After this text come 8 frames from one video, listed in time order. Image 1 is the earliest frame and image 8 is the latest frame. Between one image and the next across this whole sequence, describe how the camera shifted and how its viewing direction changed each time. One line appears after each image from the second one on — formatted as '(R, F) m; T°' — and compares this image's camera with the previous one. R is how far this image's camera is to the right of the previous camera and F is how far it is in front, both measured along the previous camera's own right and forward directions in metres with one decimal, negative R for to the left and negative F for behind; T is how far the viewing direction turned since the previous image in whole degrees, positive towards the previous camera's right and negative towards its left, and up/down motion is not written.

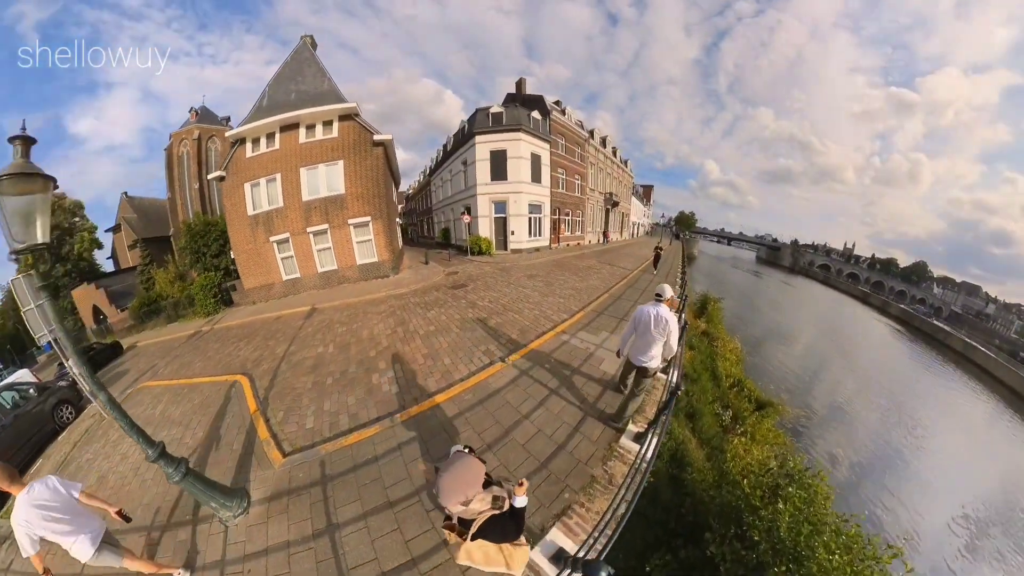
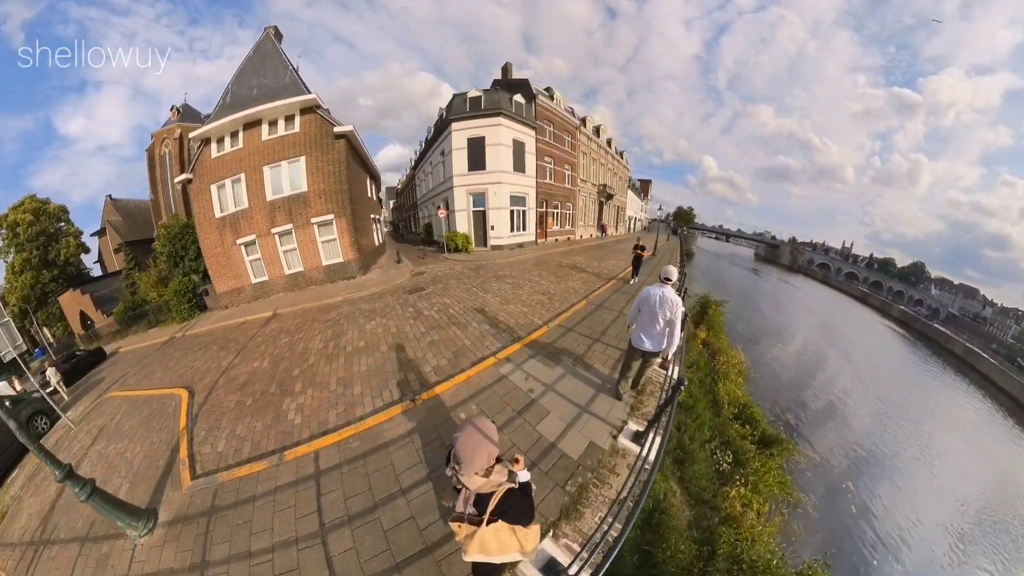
(+0.4, +0.8) m; 0°
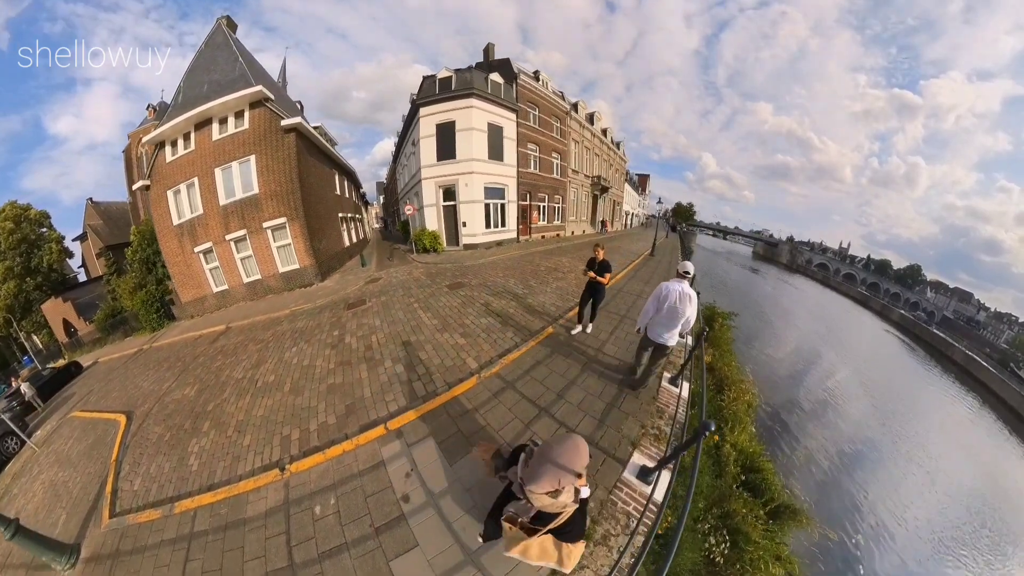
(+0.4, +0.9) m; 0°
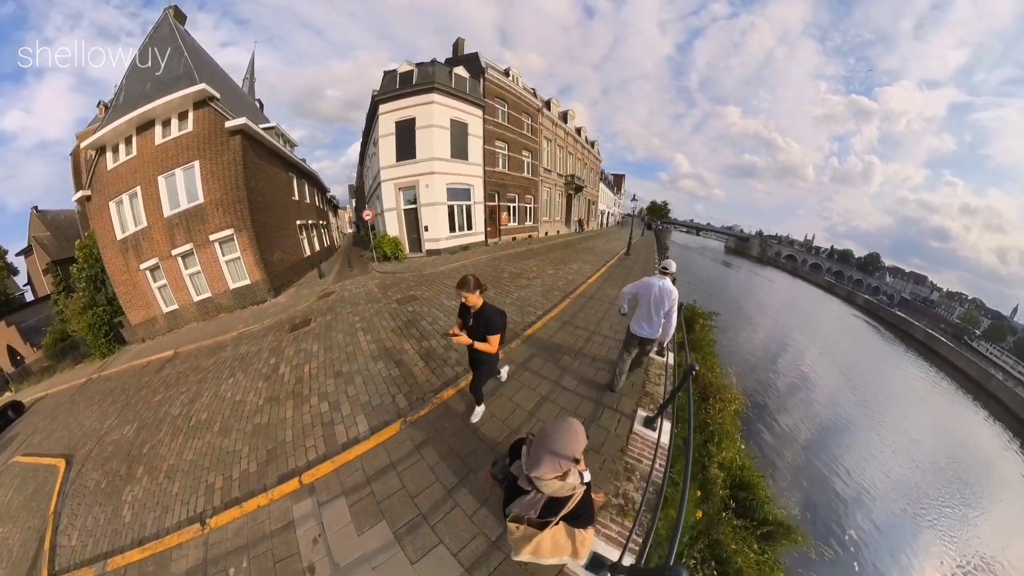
(+0.2, +0.3) m; +3°
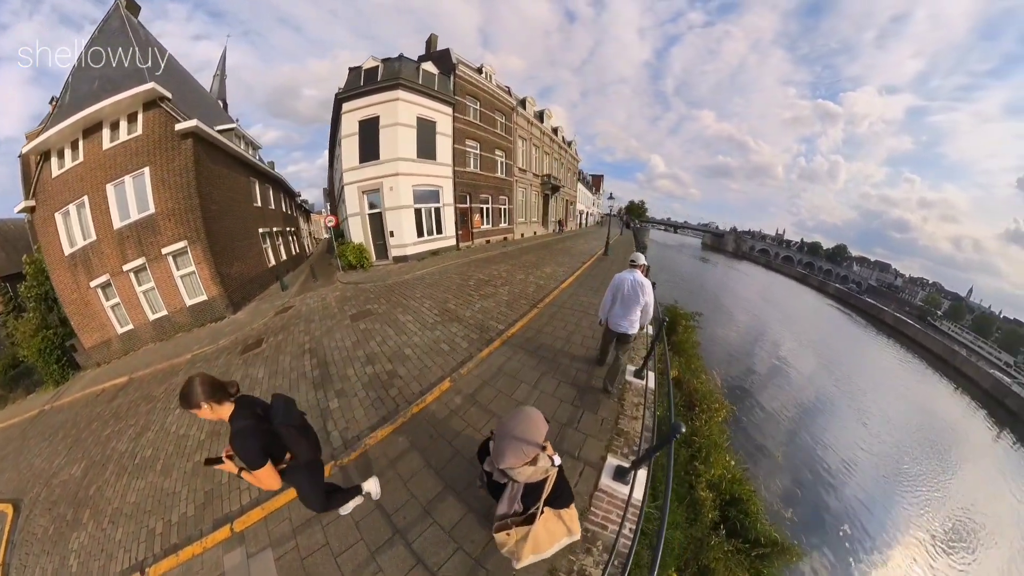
(+0.2, +0.3) m; +2°
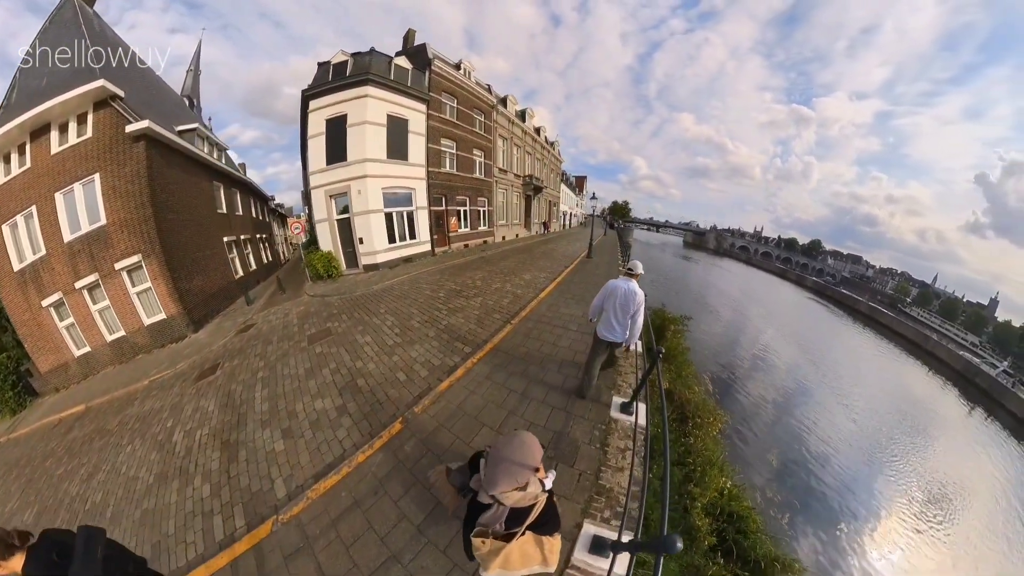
(+0.1, +0.3) m; +2°
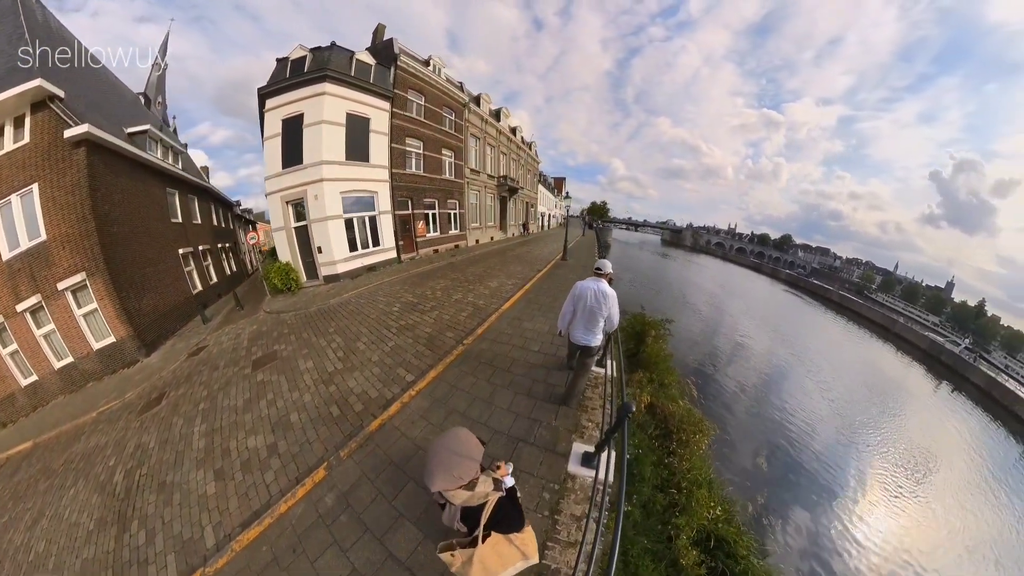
(+0.2, +0.3) m; +2°
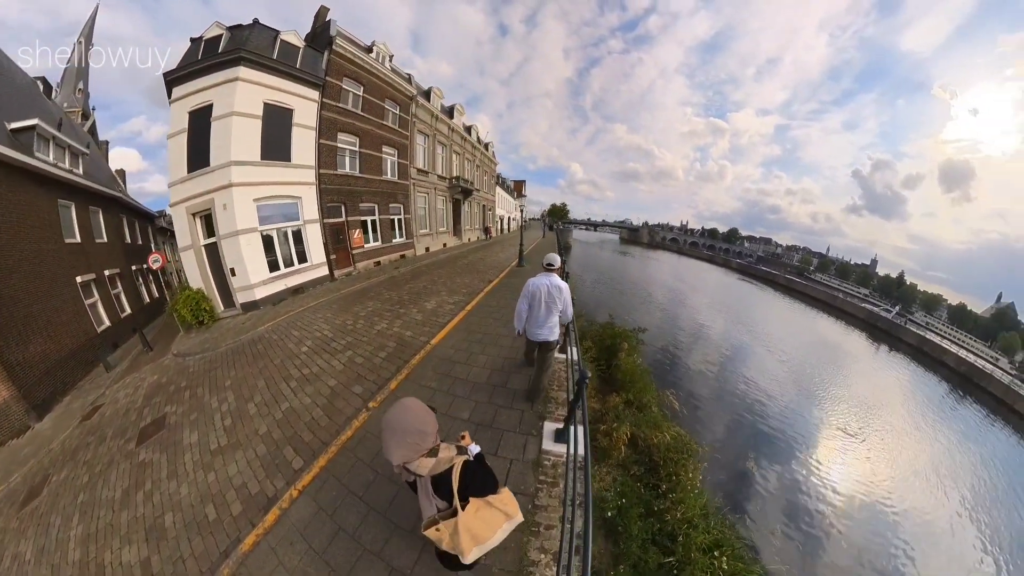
(+0.2, +0.5) m; +5°
